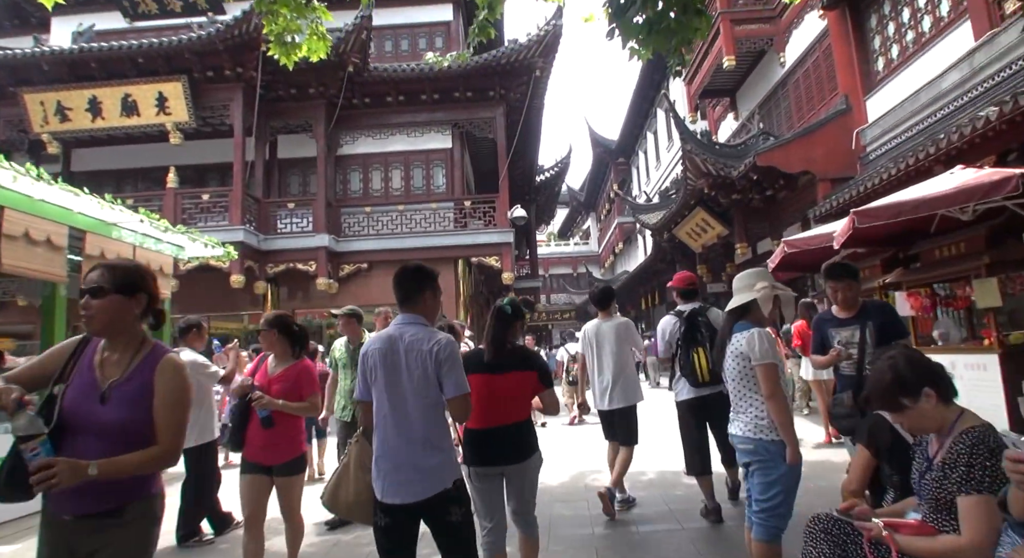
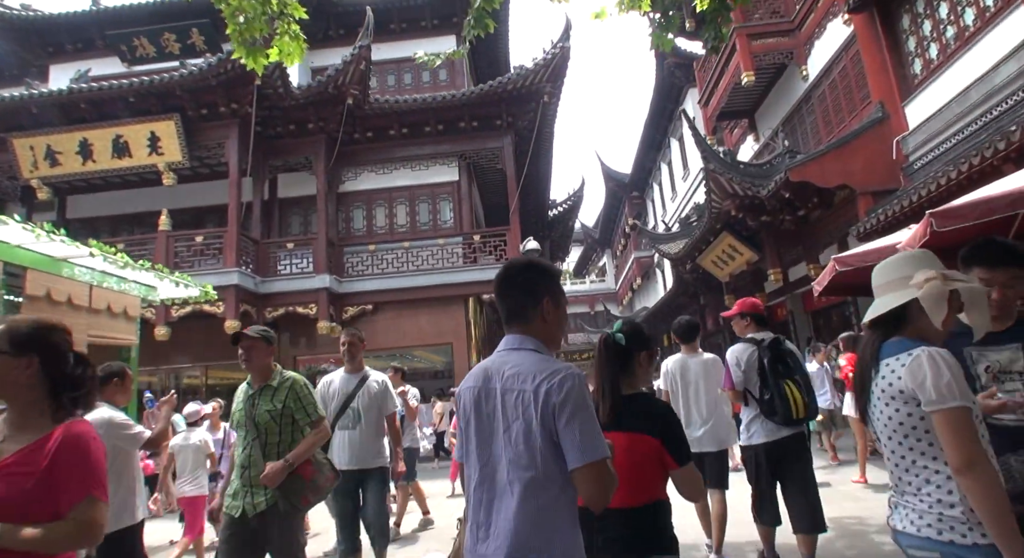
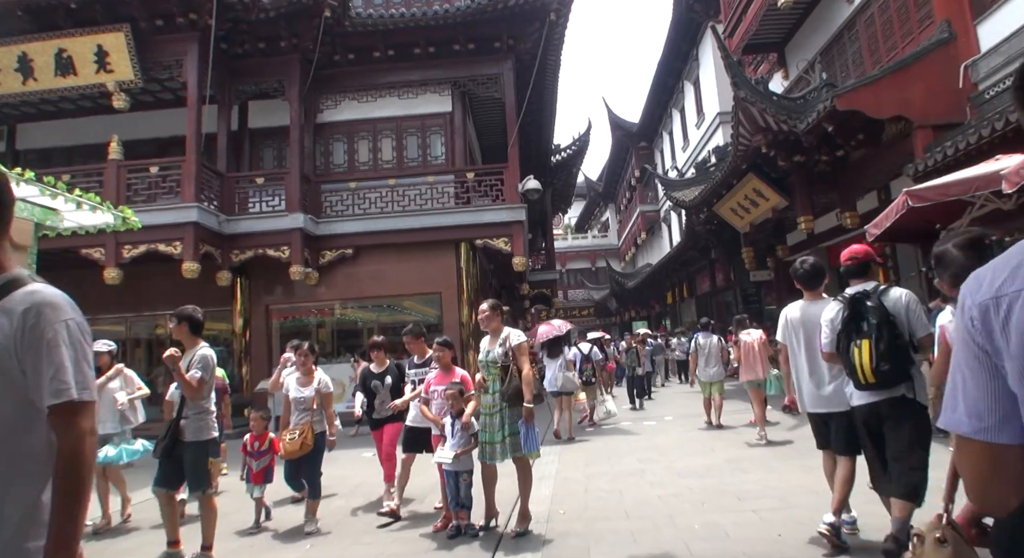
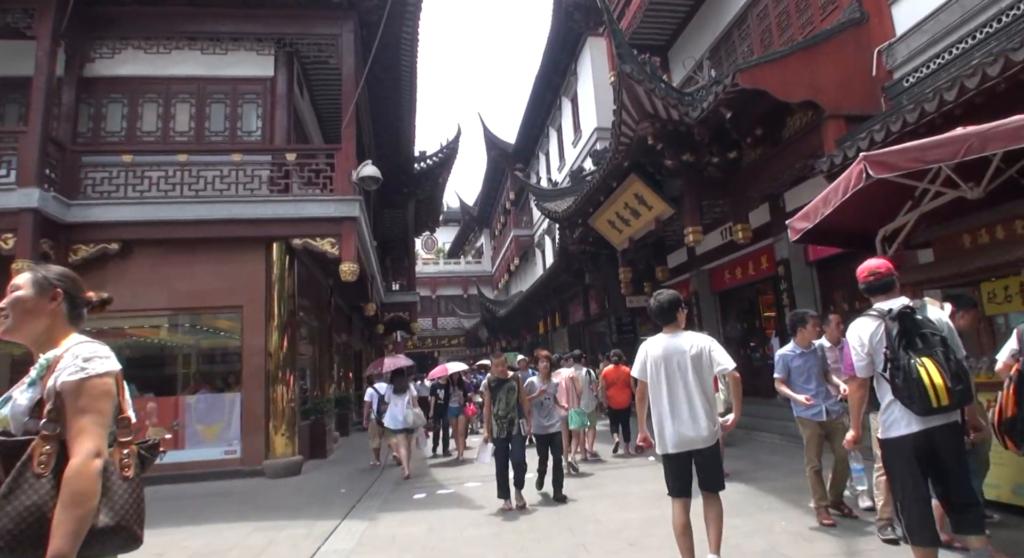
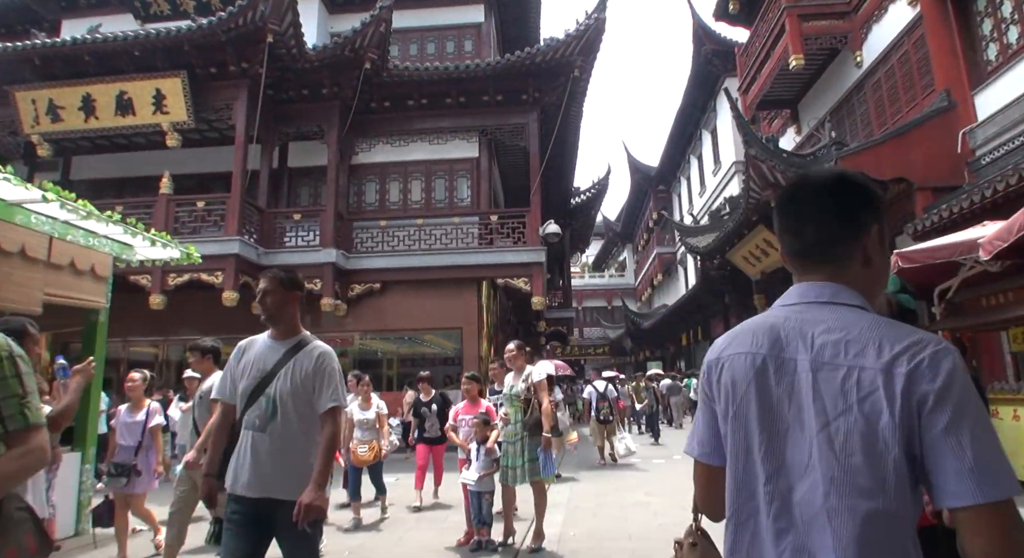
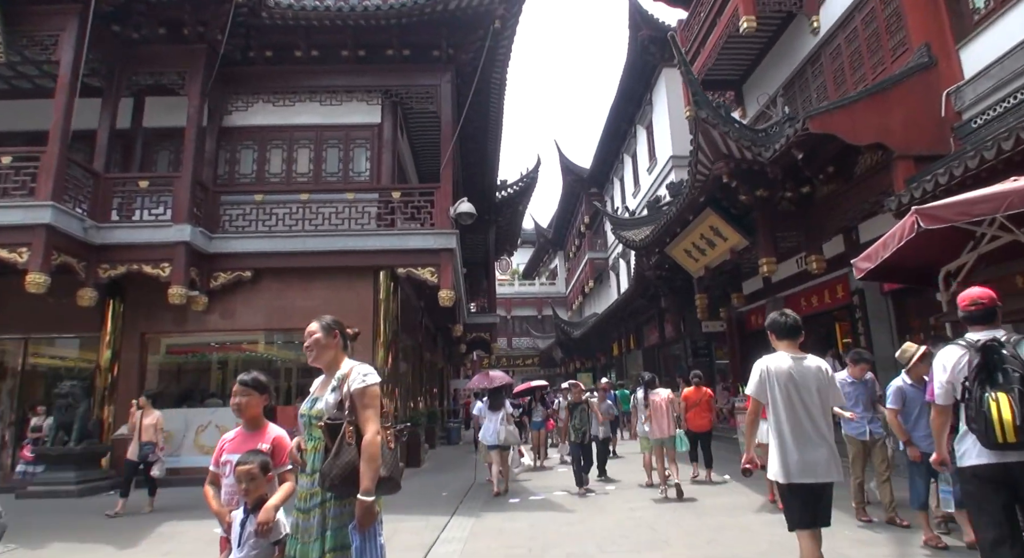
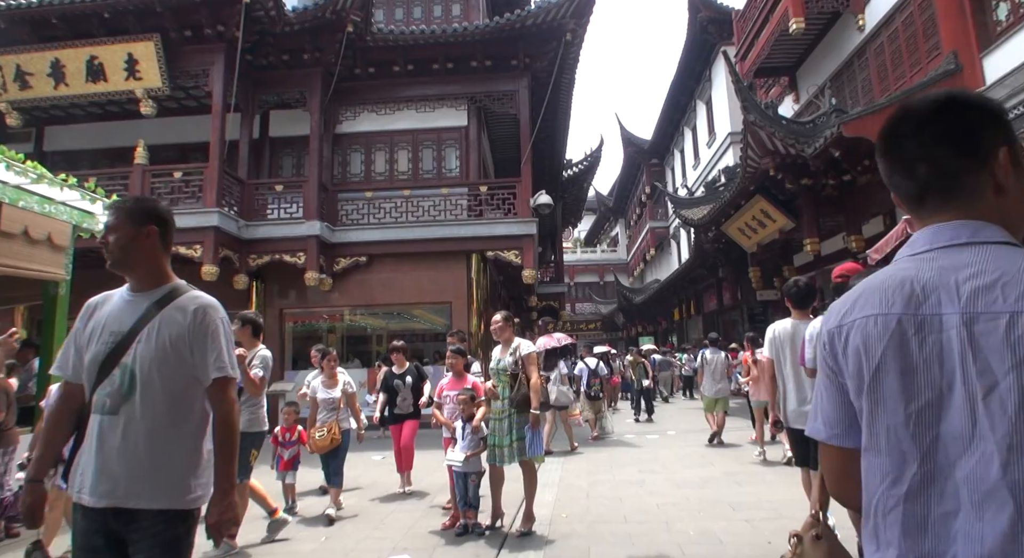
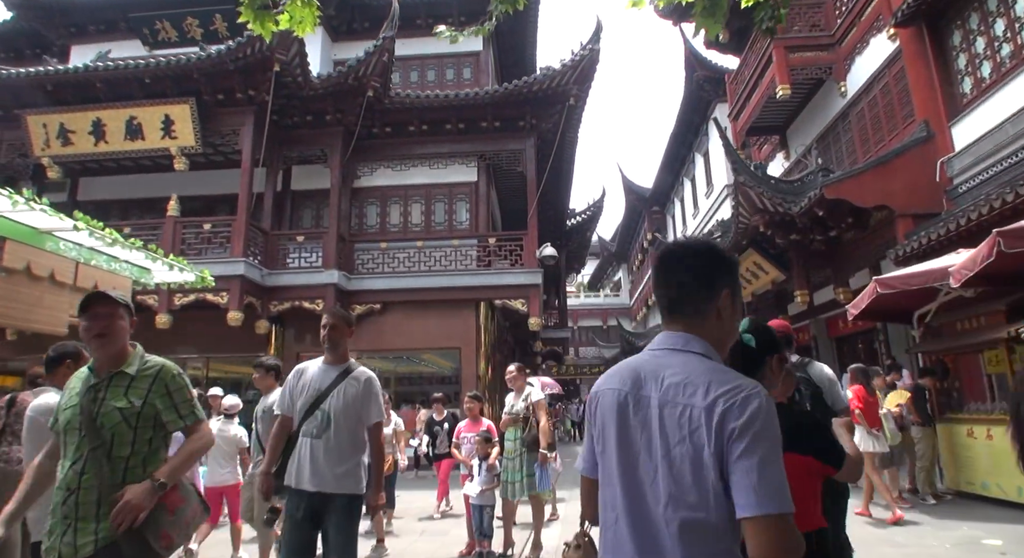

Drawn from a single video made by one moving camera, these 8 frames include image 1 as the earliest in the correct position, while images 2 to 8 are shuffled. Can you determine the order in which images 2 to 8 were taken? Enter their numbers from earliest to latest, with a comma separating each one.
2, 8, 5, 7, 3, 6, 4
